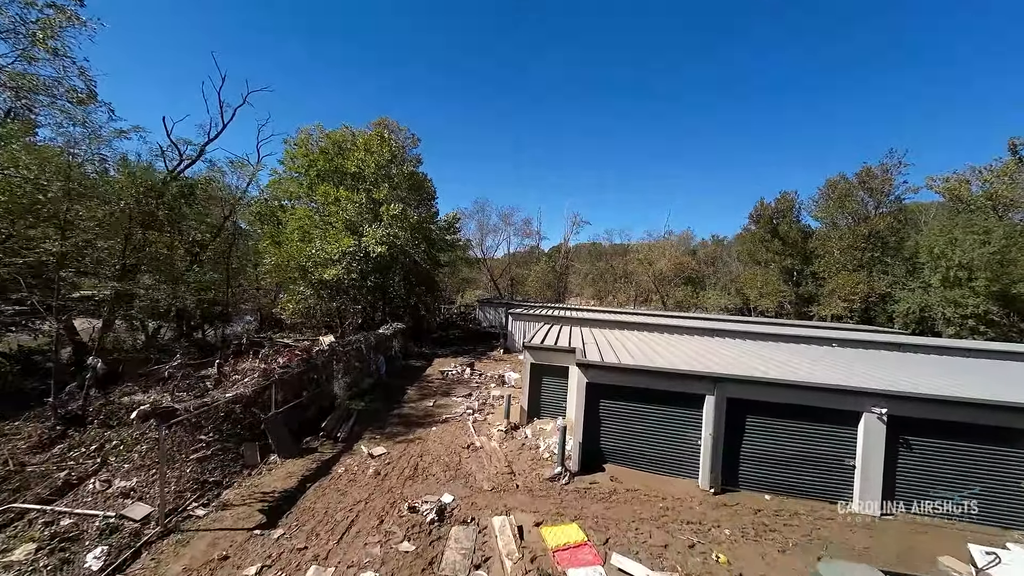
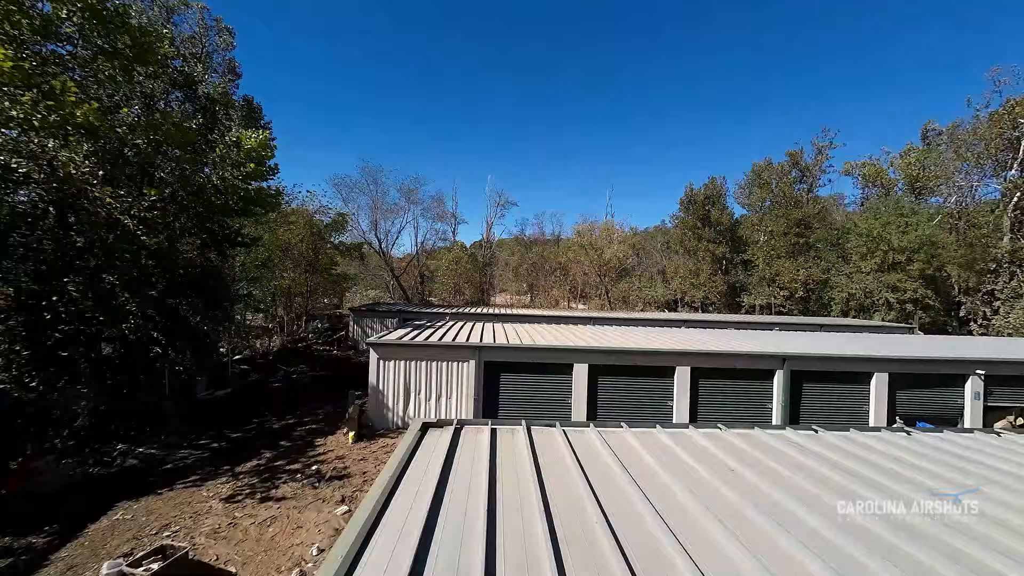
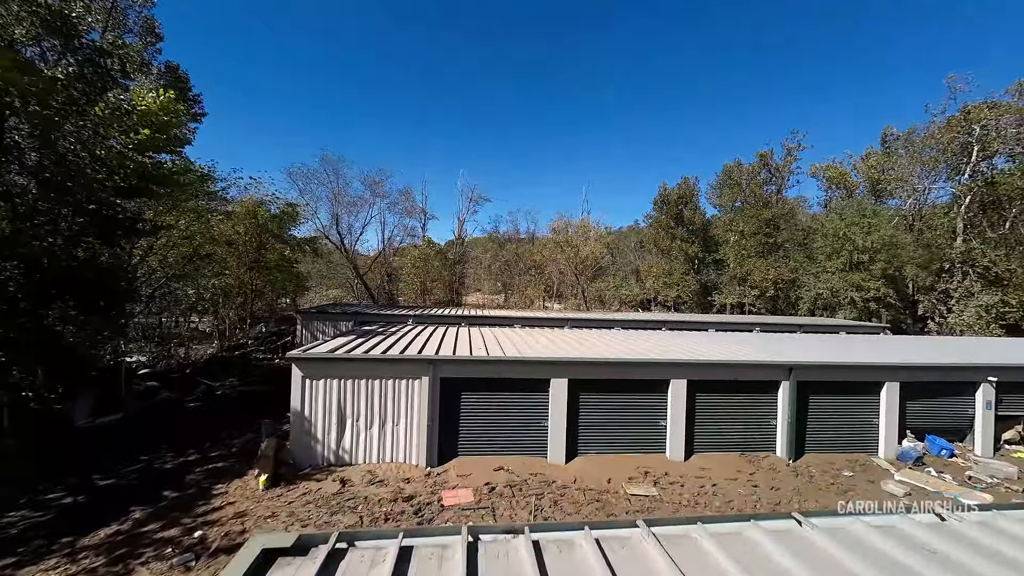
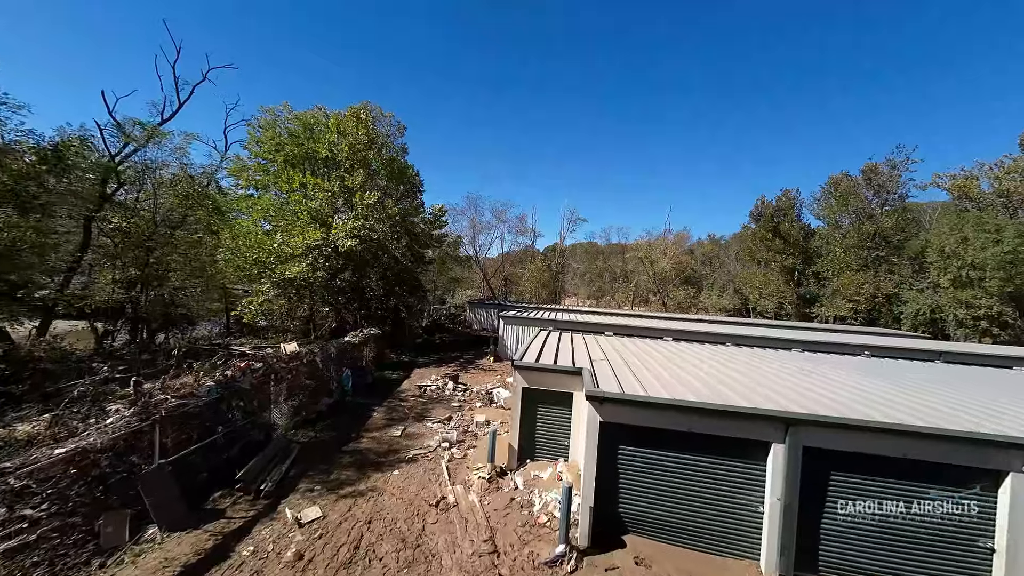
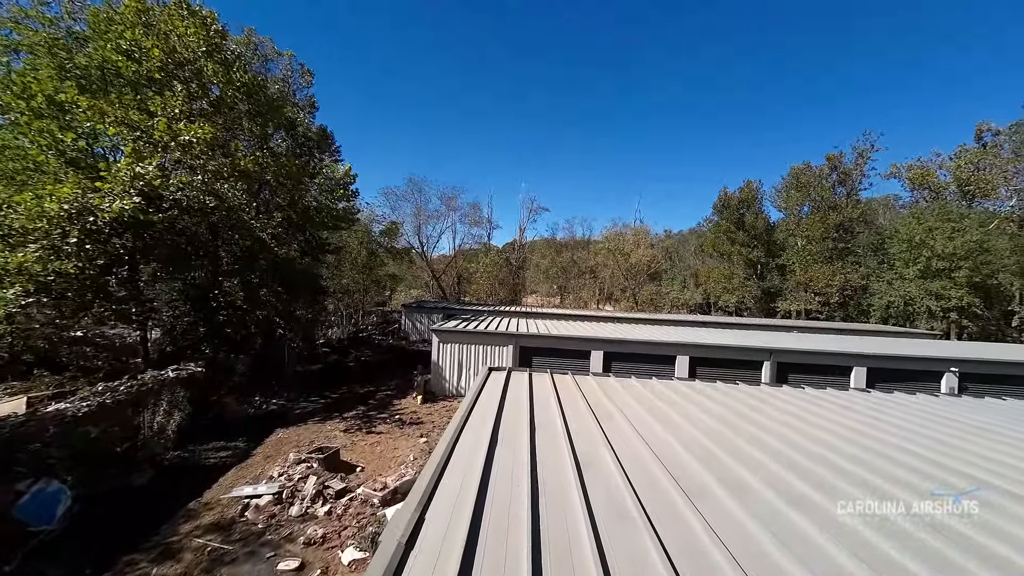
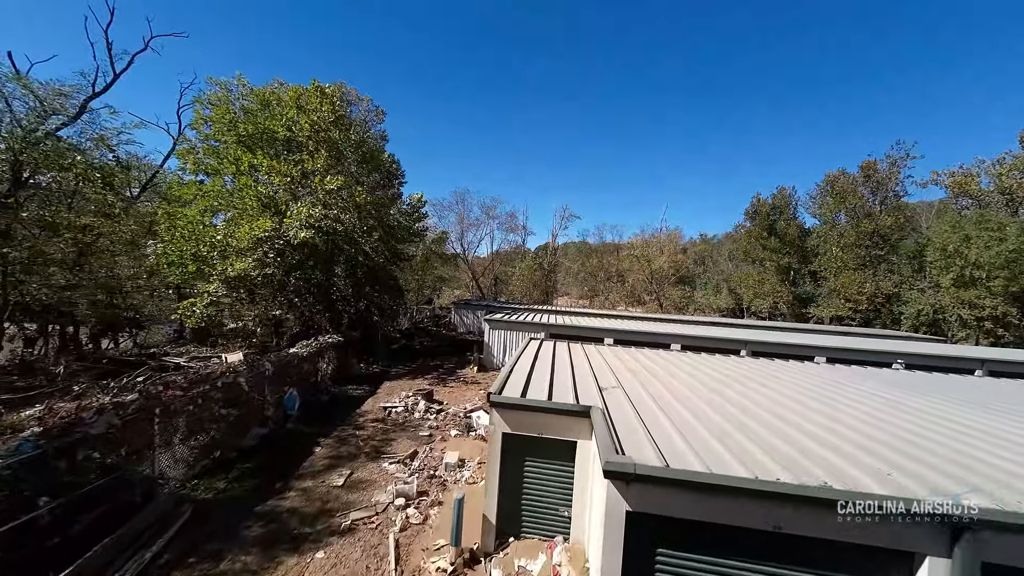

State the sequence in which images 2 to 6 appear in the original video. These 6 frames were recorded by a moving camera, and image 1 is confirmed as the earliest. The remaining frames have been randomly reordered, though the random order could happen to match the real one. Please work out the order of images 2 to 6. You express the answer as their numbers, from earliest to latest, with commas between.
4, 6, 5, 2, 3
